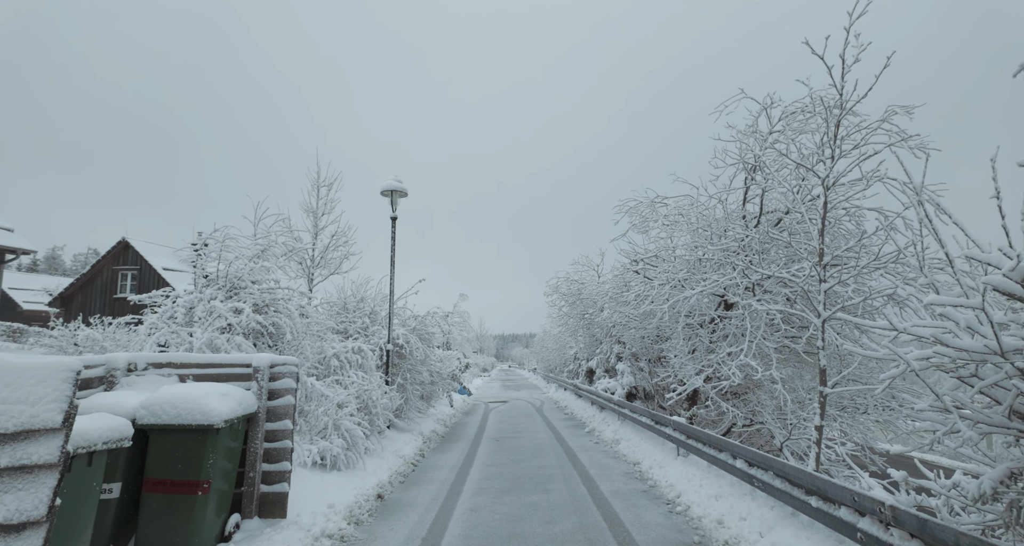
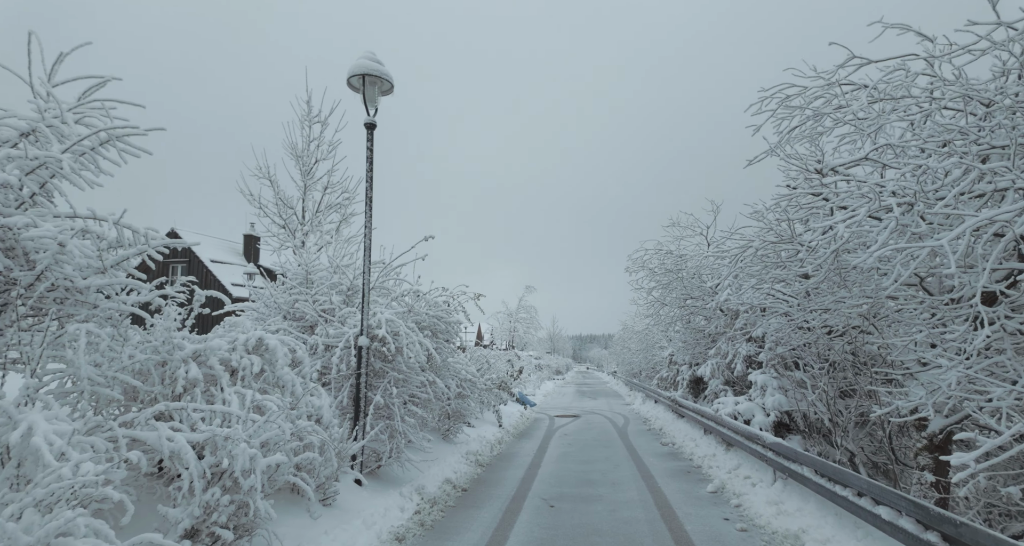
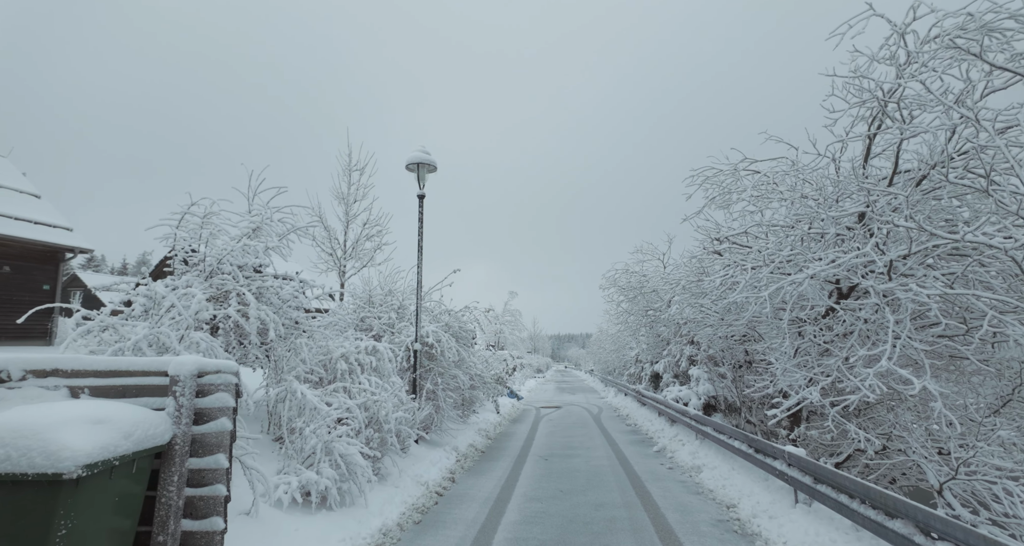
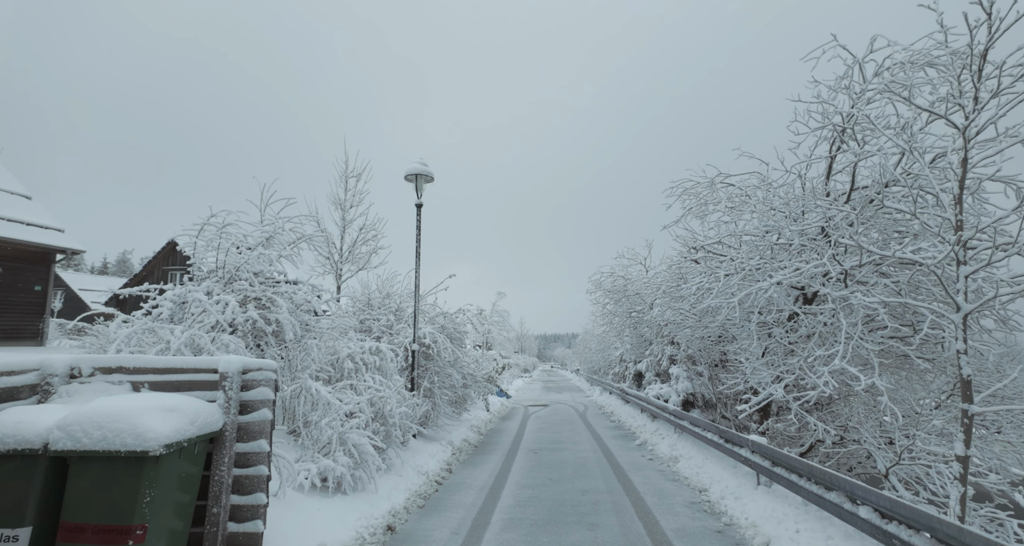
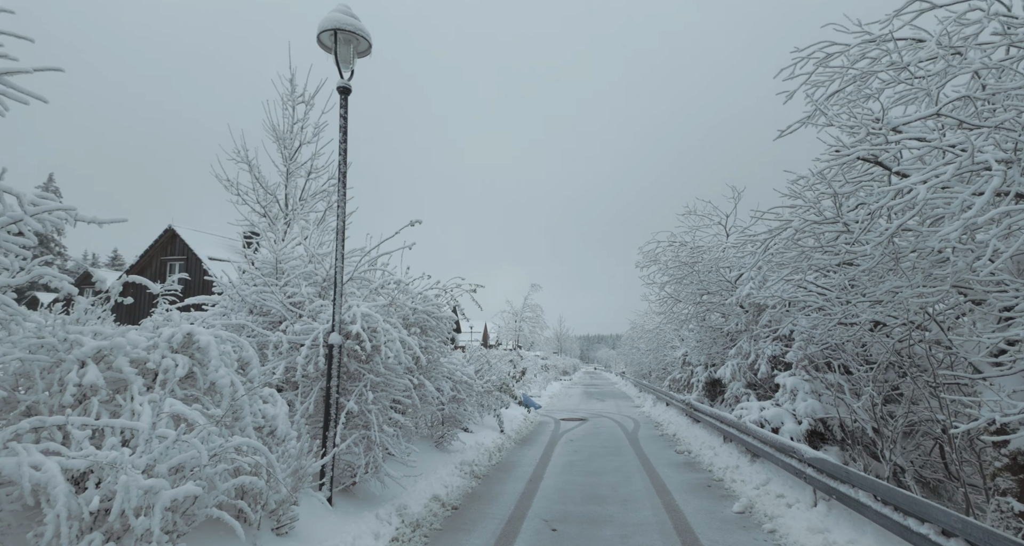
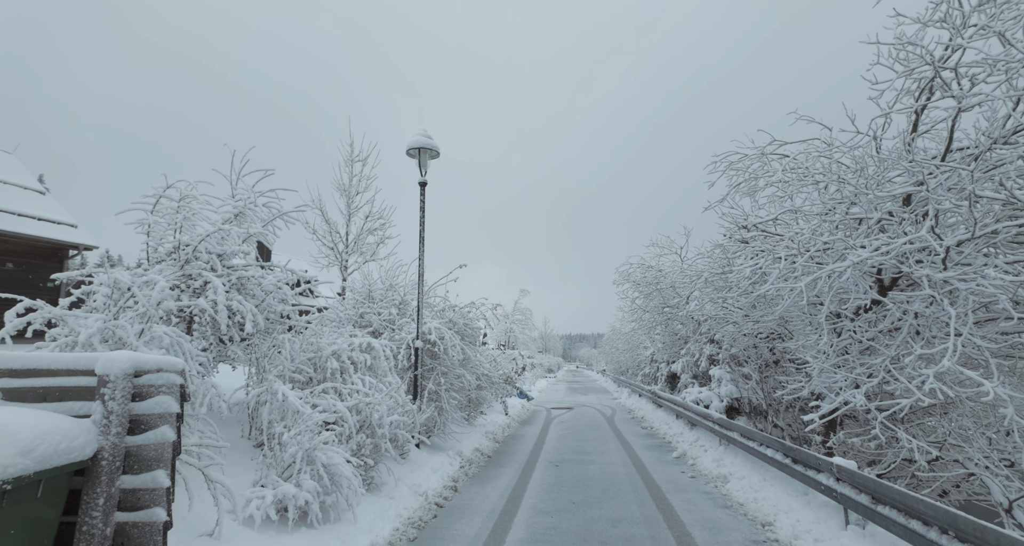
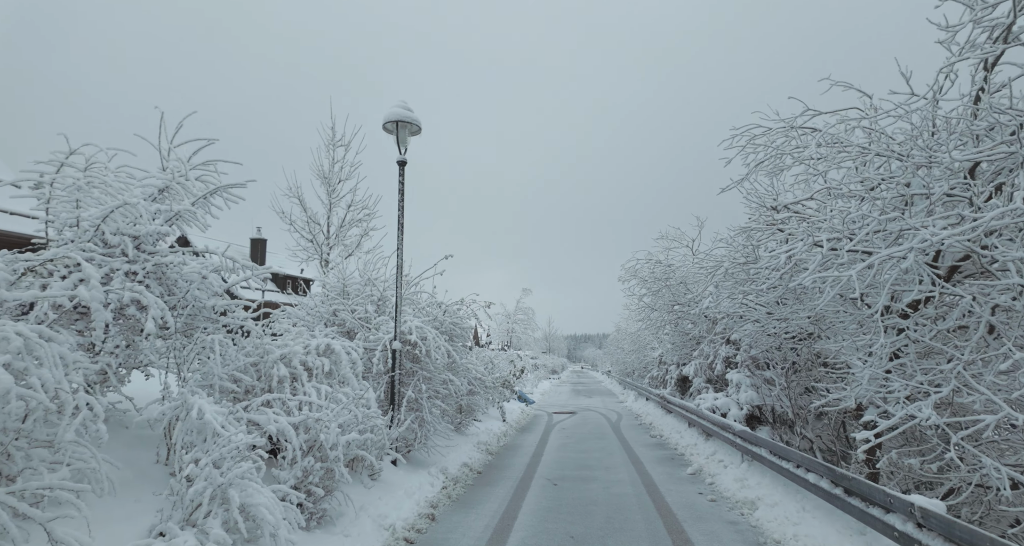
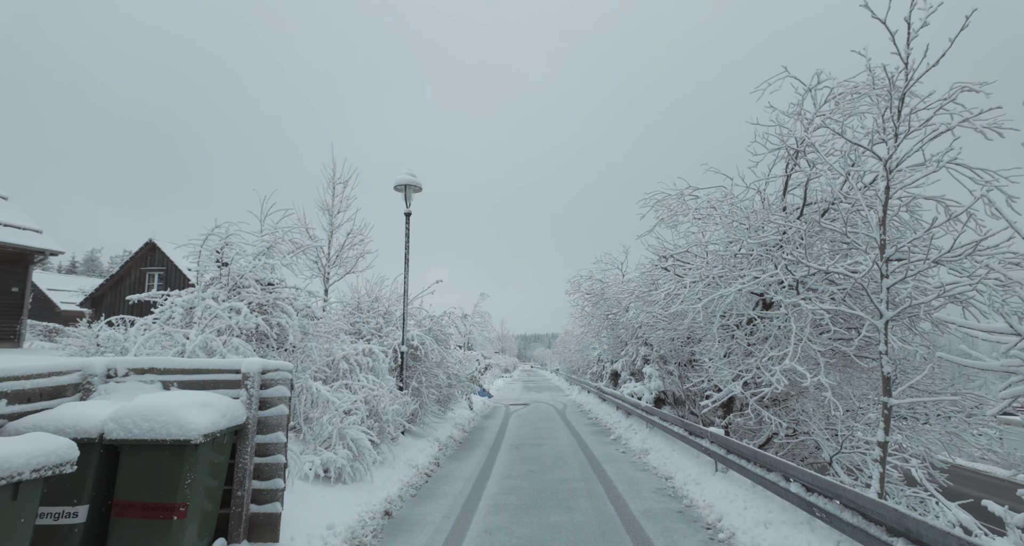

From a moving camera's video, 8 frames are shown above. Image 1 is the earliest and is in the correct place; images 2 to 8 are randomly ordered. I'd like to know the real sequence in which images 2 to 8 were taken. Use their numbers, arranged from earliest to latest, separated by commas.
8, 4, 3, 6, 7, 2, 5
